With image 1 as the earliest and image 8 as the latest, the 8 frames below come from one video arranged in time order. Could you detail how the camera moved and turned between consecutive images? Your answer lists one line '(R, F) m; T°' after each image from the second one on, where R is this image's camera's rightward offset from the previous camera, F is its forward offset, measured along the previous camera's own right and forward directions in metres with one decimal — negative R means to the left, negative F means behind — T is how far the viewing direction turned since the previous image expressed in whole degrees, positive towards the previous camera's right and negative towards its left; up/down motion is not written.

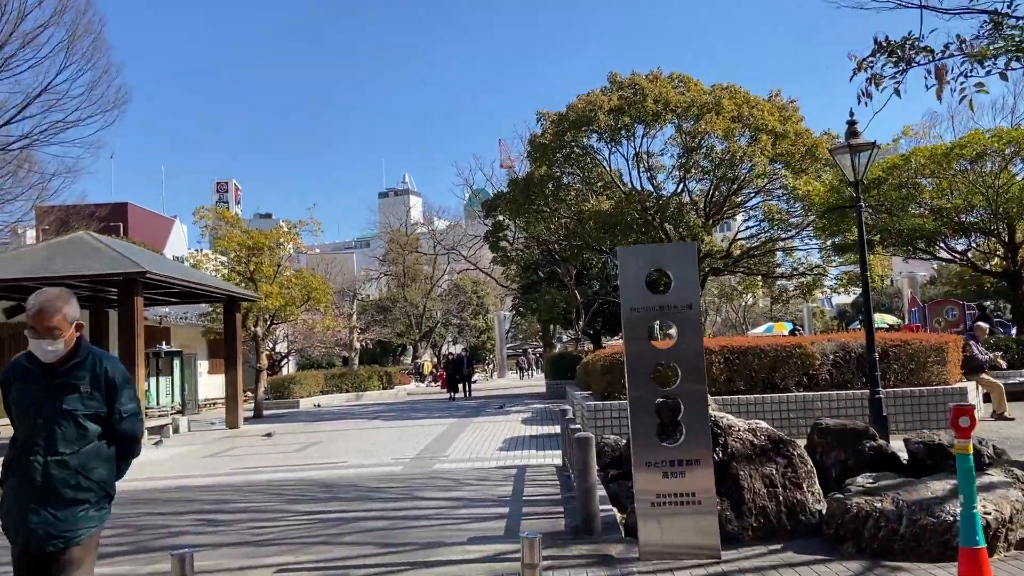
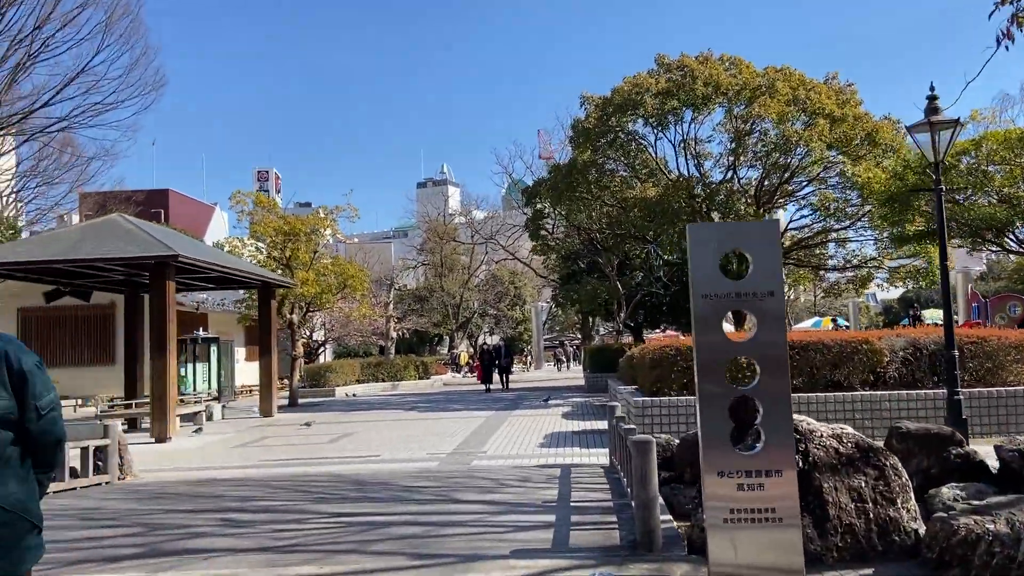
(-0.1, +0.6) m; -3°
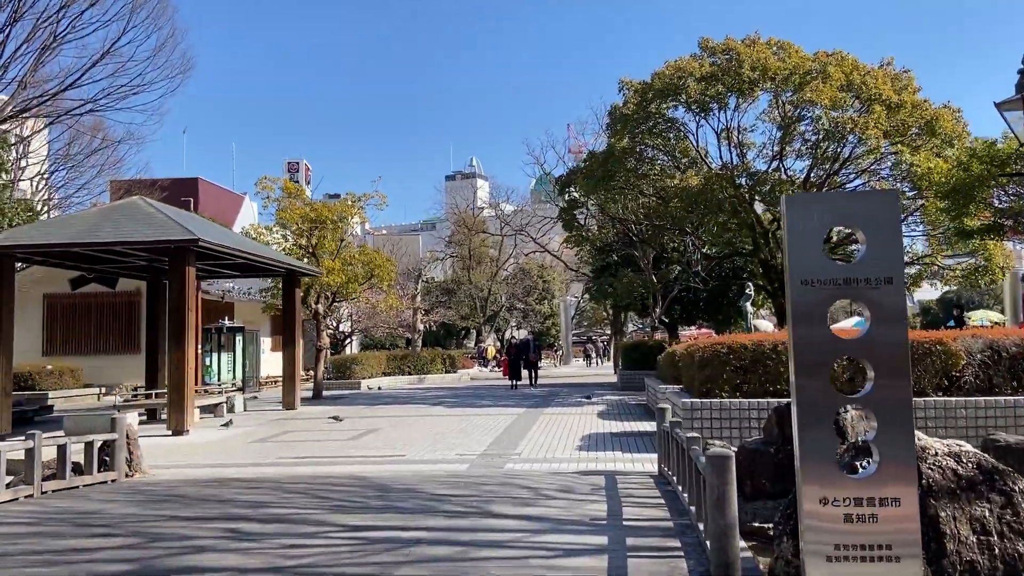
(-0.1, +0.7) m; -2°
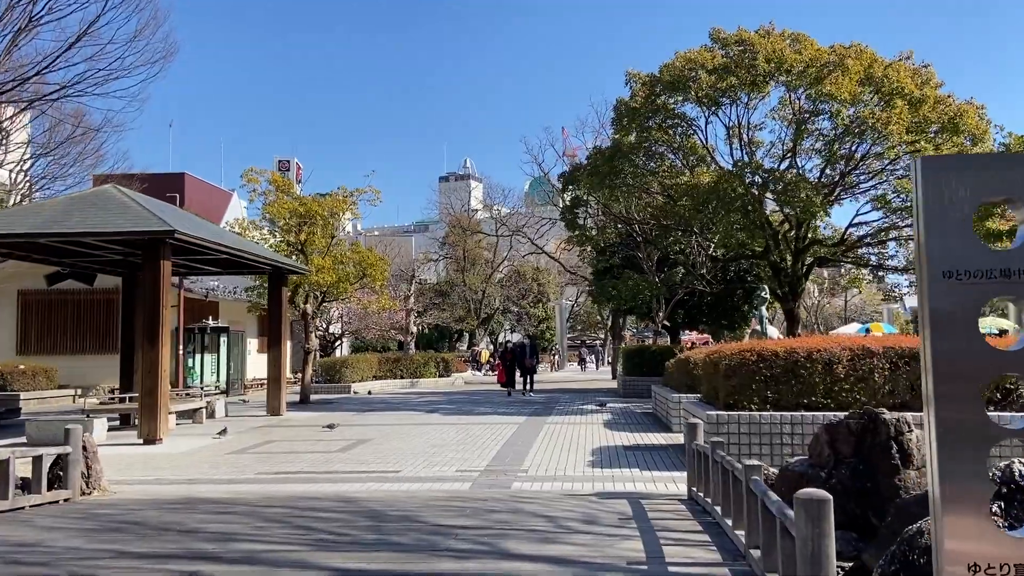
(-0.2, +0.9) m; +1°
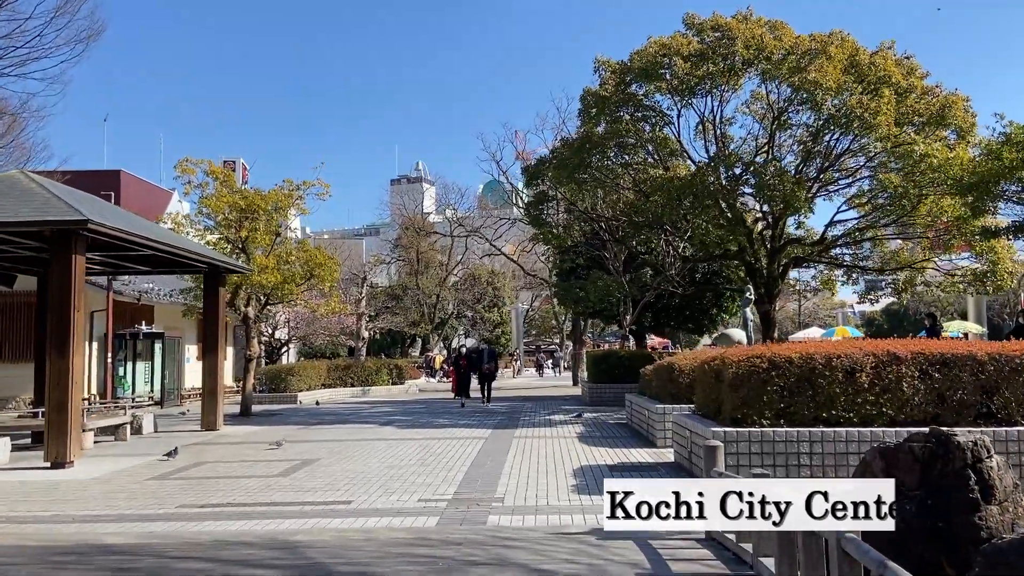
(-0.2, +1.3) m; +3°
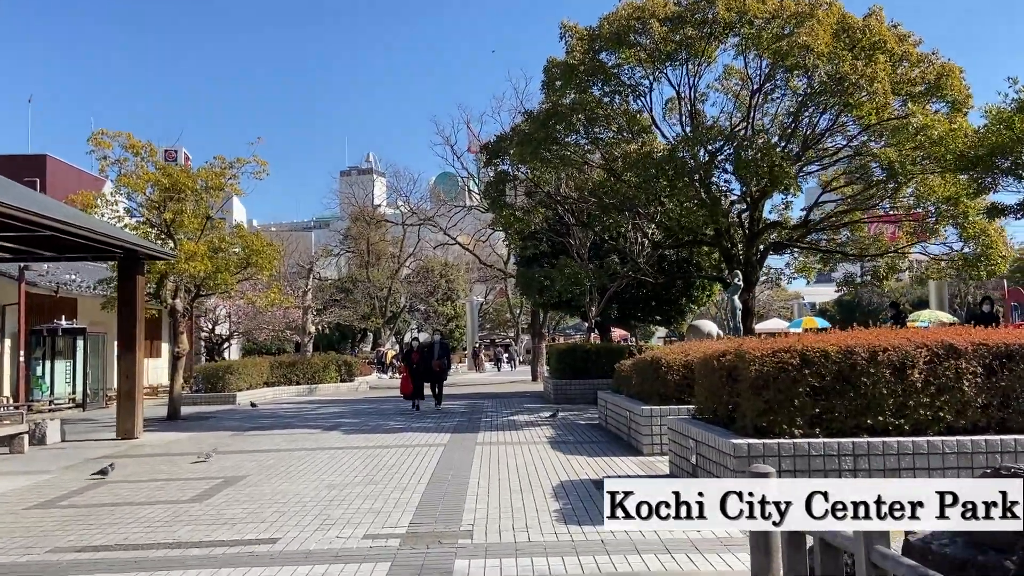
(-0.1, +1.5) m; +3°
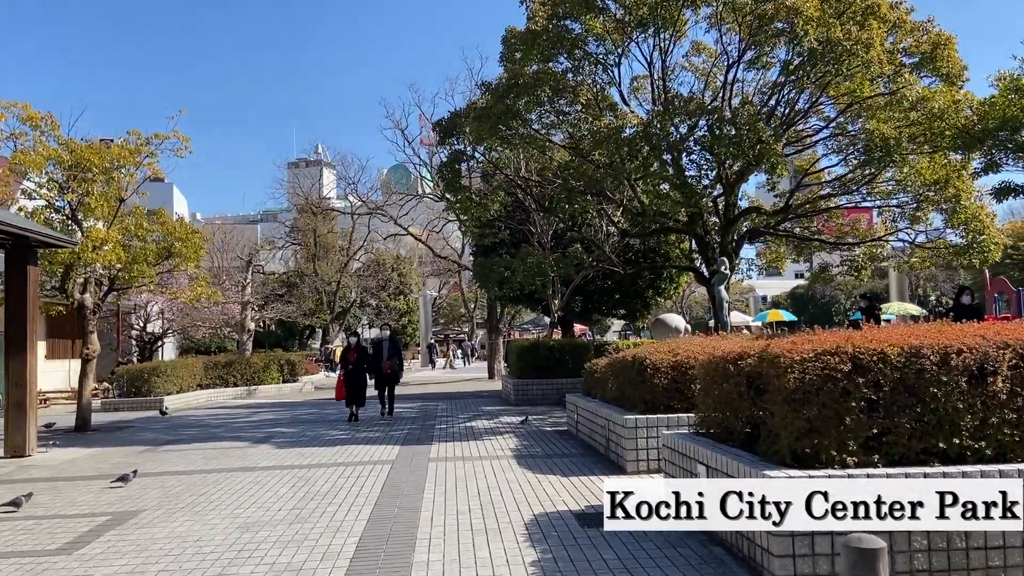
(-0.1, +1.5) m; +3°
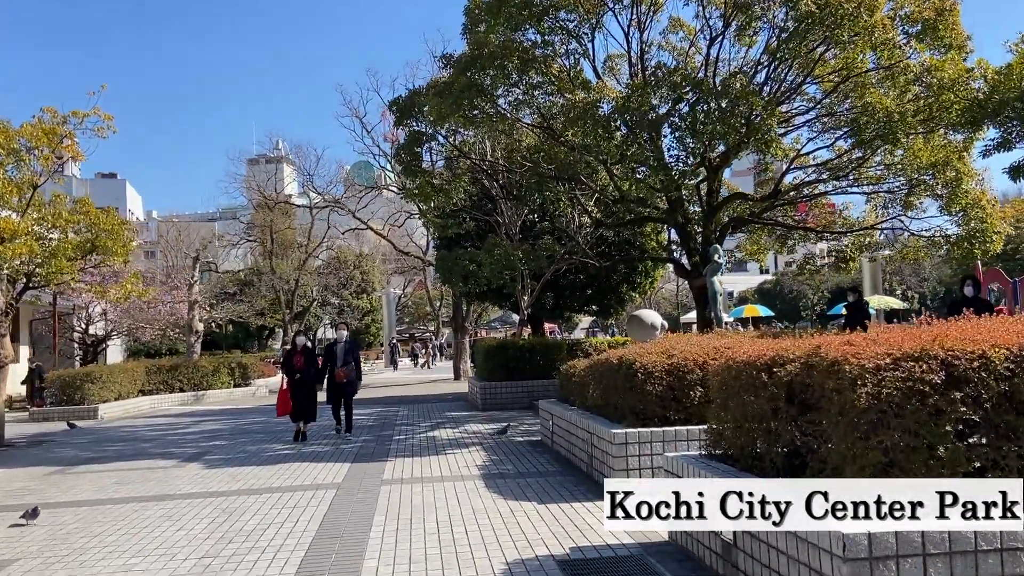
(0.0, +1.3) m; +2°
